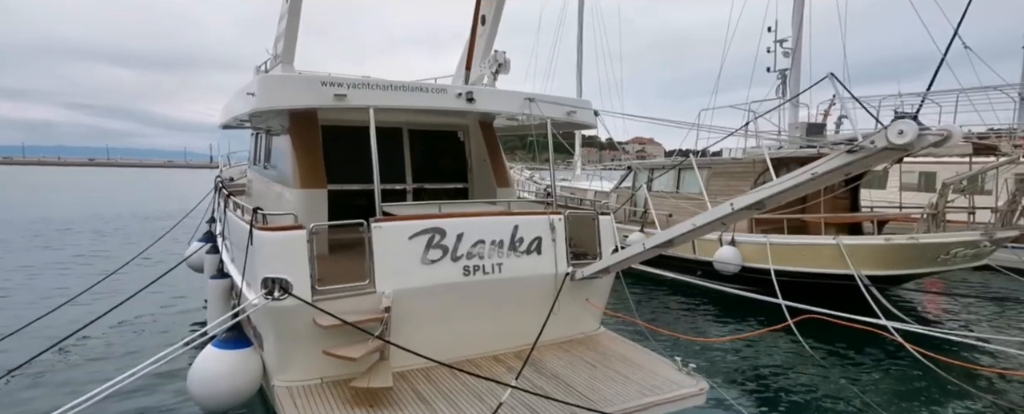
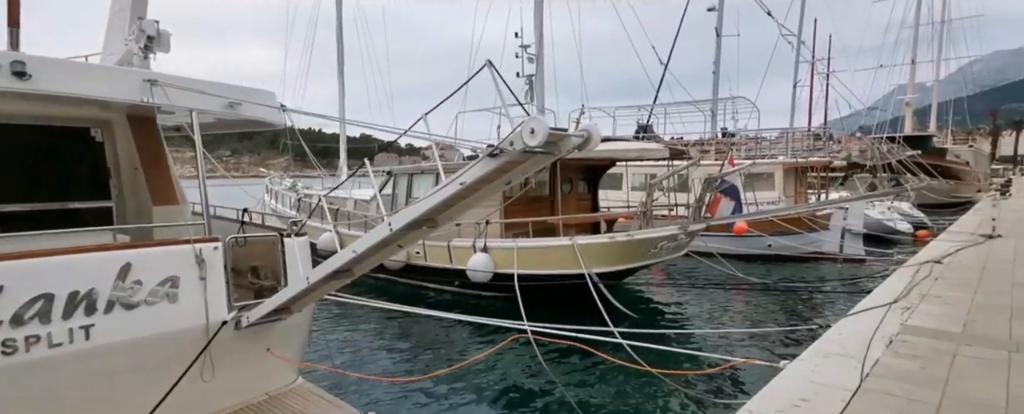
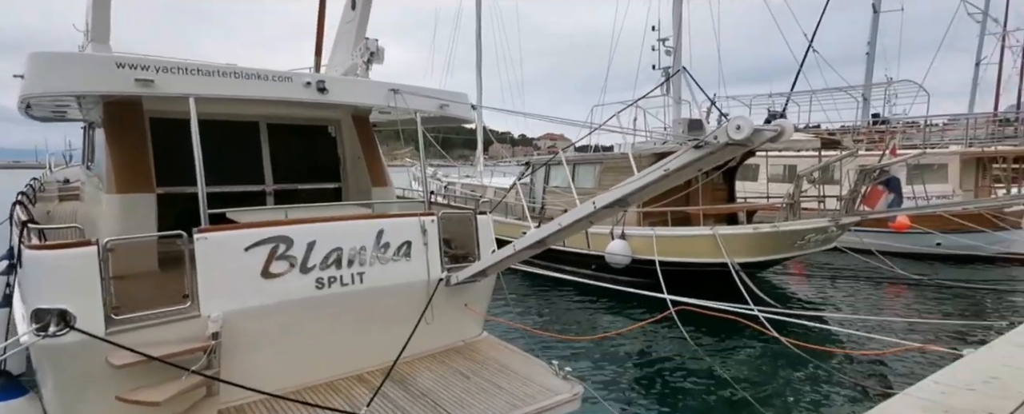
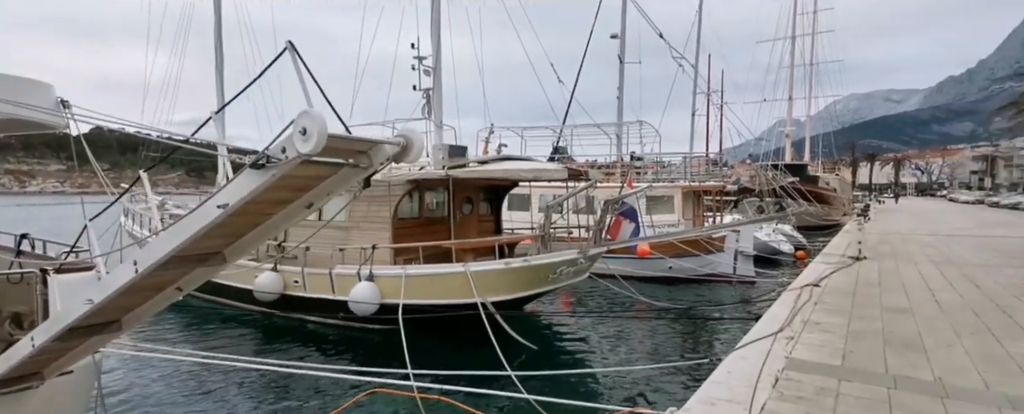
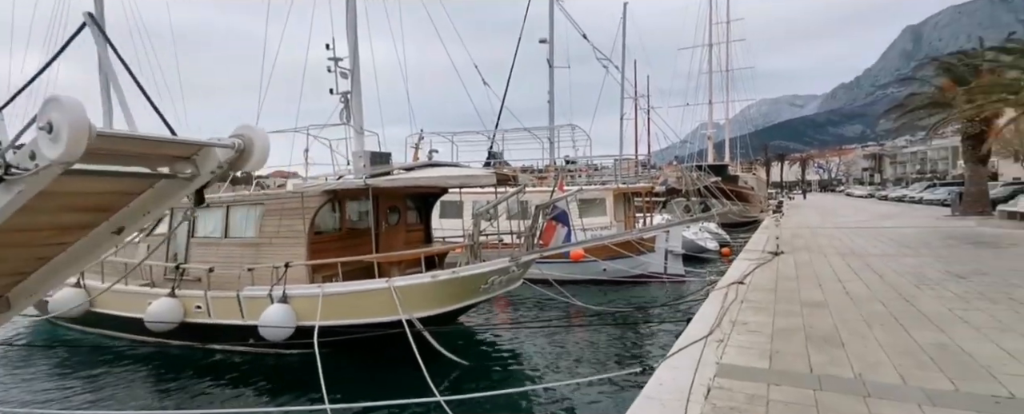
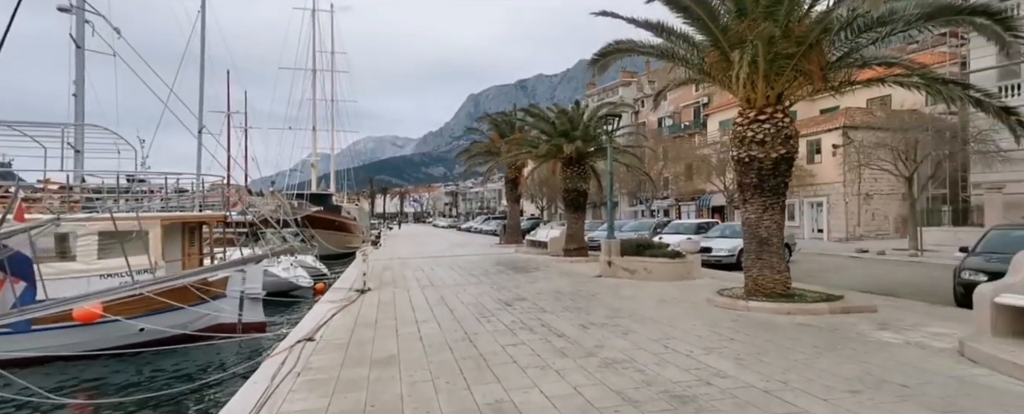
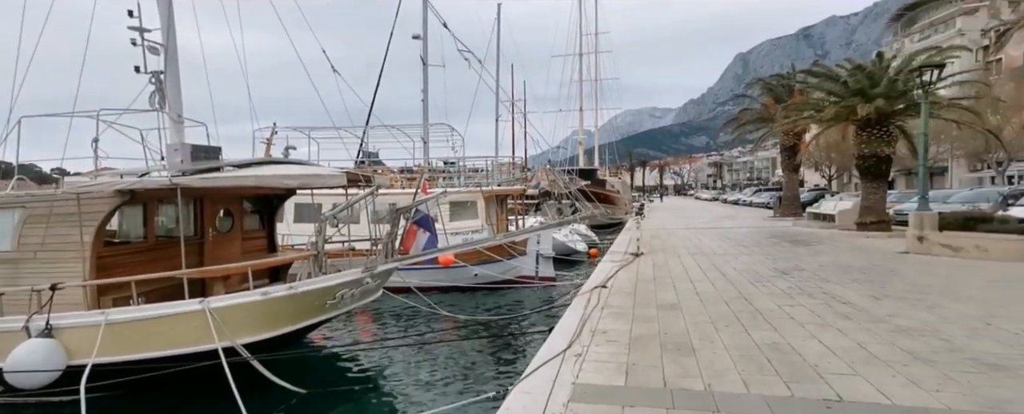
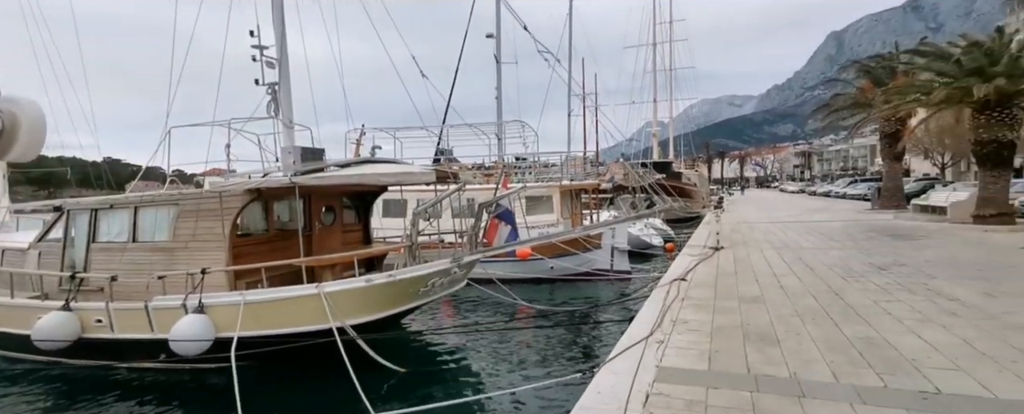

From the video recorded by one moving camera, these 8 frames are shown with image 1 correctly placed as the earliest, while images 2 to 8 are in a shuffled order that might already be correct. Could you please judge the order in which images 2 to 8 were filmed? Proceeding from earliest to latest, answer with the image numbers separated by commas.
3, 2, 4, 5, 8, 7, 6
